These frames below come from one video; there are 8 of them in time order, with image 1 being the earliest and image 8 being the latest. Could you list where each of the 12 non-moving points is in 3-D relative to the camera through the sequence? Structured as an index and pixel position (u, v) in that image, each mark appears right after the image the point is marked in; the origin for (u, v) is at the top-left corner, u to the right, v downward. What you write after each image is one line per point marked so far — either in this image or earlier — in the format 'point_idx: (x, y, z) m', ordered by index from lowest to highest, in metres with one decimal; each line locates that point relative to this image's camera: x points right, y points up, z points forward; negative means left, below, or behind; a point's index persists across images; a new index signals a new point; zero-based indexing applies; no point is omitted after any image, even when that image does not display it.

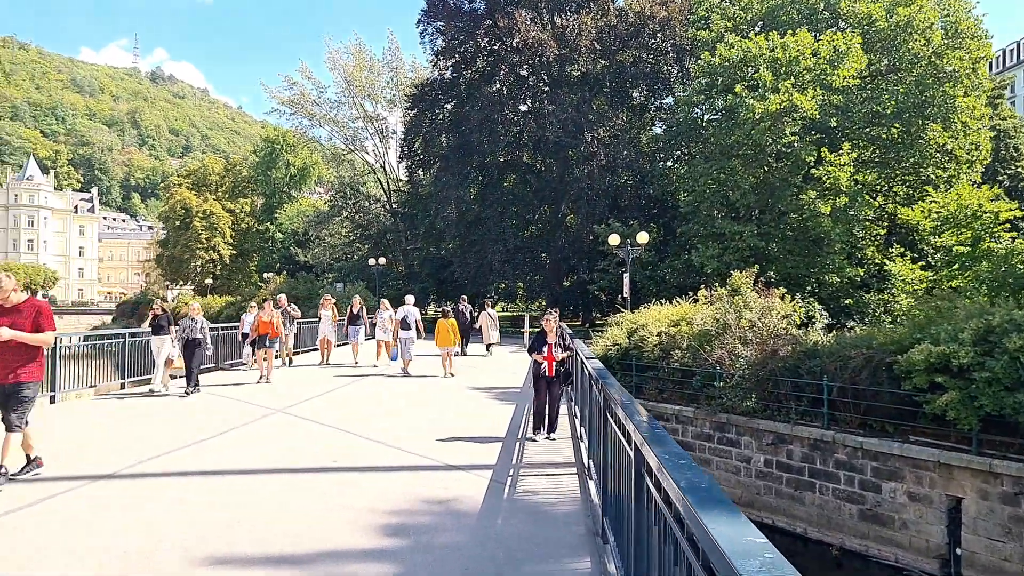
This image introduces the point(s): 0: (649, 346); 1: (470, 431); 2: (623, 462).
0: (+3.3, -1.4, +17.8) m
1: (-0.6, -1.8, +9.4) m
2: (+0.6, -1.0, +4.2) m
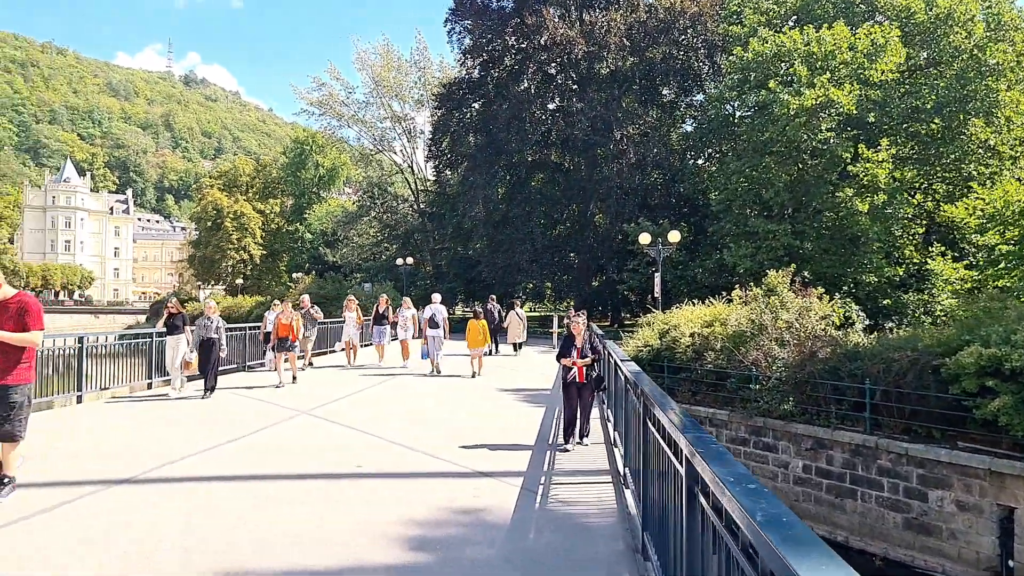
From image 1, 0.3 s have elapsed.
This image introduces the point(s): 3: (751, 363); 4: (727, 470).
0: (+4.0, -1.4, +17.4) m
1: (-0.2, -1.8, +9.1) m
2: (+0.8, -1.0, +3.9) m
3: (+5.2, -1.6, +16.0) m
4: (+0.7, -0.6, +2.3) m
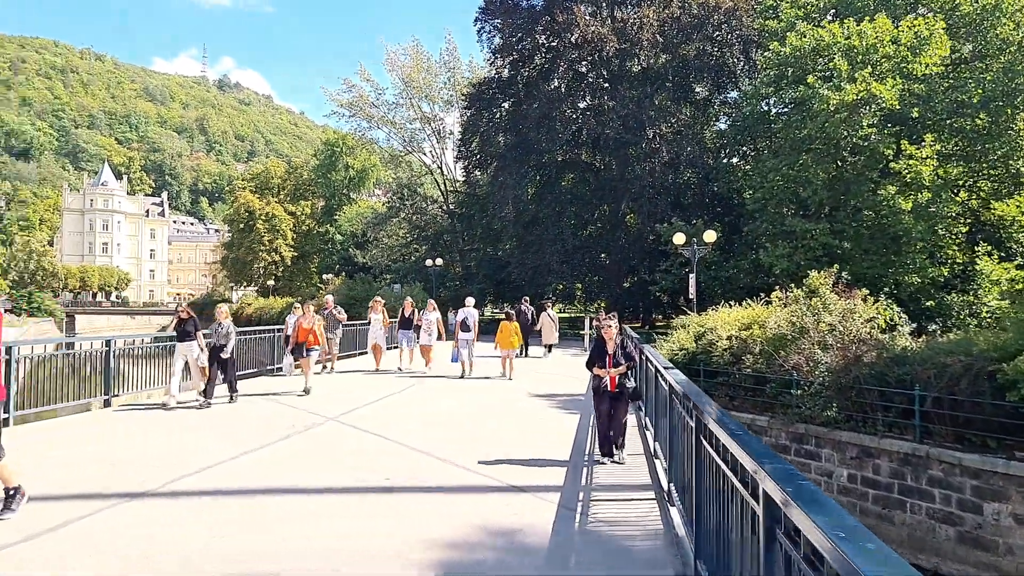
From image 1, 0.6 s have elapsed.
0: (+4.7, -1.4, +16.8) m
1: (+0.2, -1.8, +8.7) m
2: (+1.0, -1.0, +3.4) m
3: (+5.9, -1.7, +15.4) m
4: (+0.8, -0.6, +1.9) m
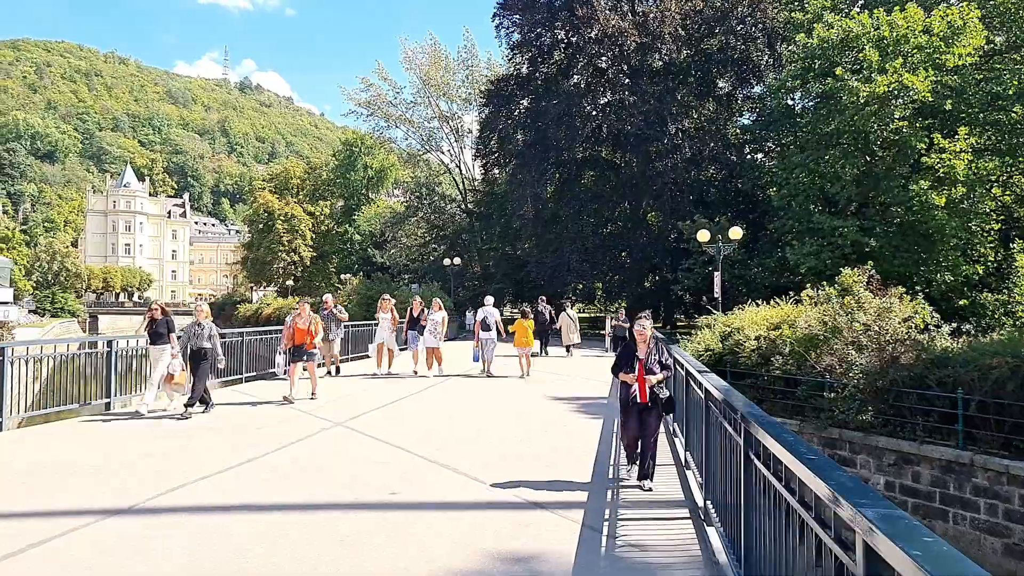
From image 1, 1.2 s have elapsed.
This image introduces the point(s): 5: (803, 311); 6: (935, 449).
0: (+5.1, -1.4, +16.2) m
1: (+0.4, -1.8, +8.1) m
2: (+1.1, -1.0, +2.9) m
3: (+6.3, -1.6, +14.7) m
4: (+0.8, -0.6, +1.4) m
5: (+6.6, -0.5, +16.5) m
6: (+7.3, -2.8, +12.6) m
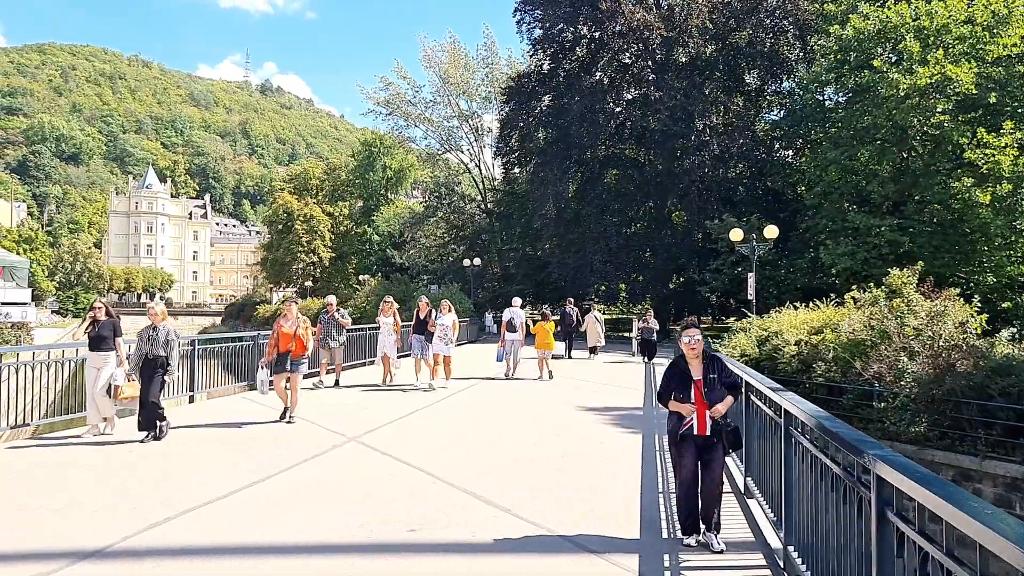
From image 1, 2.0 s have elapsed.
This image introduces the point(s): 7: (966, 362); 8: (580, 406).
0: (+5.6, -1.4, +15.2) m
1: (+0.7, -1.8, +7.3) m
2: (+1.3, -1.0, +2.0) m
3: (+6.8, -1.7, +13.7) m
4: (+1.0, -0.6, +0.5) m
5: (+7.1, -0.6, +15.5) m
6: (+7.7, -2.8, +11.6) m
7: (+7.9, -1.3, +12.6) m
8: (+1.0, -1.8, +11.0) m
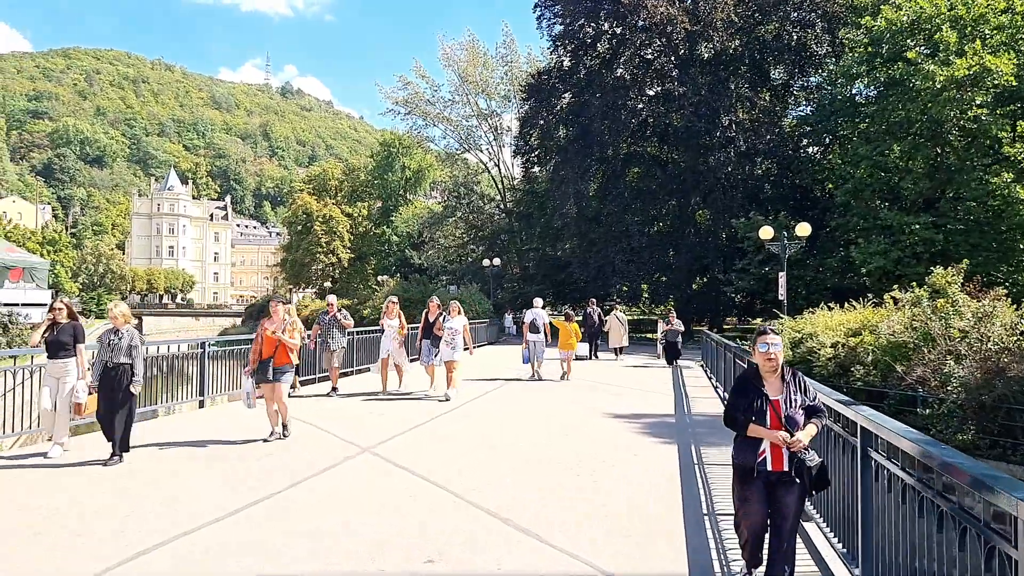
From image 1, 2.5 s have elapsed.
0: (+6.1, -1.4, +14.5) m
1: (+0.9, -1.8, +6.7) m
2: (+1.4, -1.0, +1.4) m
3: (+7.2, -1.7, +13.0) m
4: (+1.0, -0.5, -0.1) m
5: (+7.5, -0.6, +14.7) m
6: (+8.1, -2.8, +10.8) m
7: (+8.2, -1.3, +11.9) m
8: (+1.3, -1.8, +10.4) m
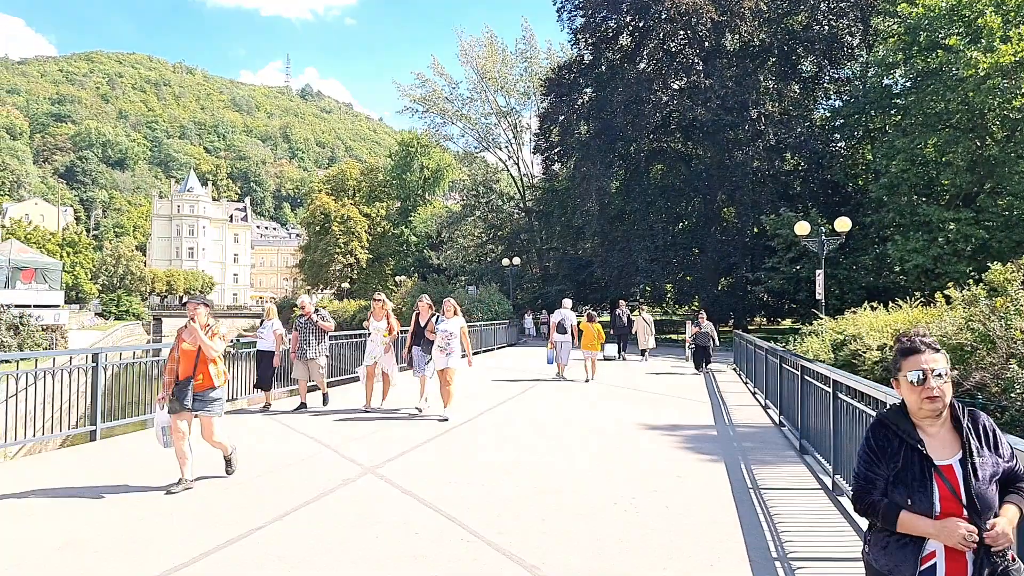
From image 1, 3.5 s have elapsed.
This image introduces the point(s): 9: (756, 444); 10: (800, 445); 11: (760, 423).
0: (+6.5, -1.4, +13.4) m
1: (+1.2, -1.7, +5.8) m
2: (+1.4, -0.9, +0.5) m
3: (+7.5, -1.6, +11.9) m
4: (+1.1, -0.5, -1.0) m
5: (+7.9, -0.5, +13.7) m
6: (+8.4, -2.7, +9.7) m
7: (+8.6, -1.2, +10.8) m
8: (+1.6, -1.7, +9.5) m
9: (+2.7, -1.7, +8.1) m
10: (+3.1, -1.7, +7.8) m
11: (+3.3, -1.8, +9.6) m
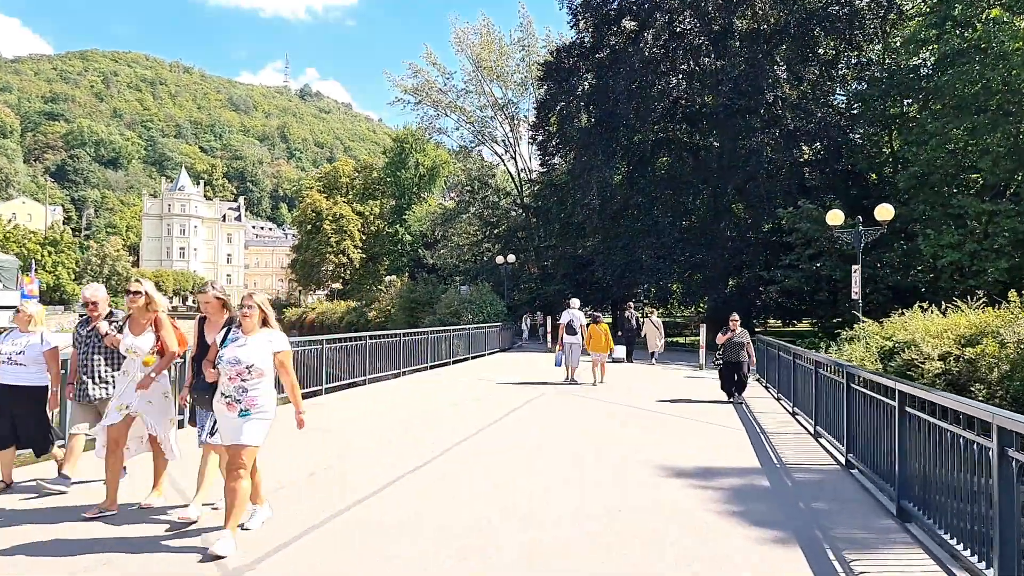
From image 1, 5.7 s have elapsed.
0: (+6.3, -1.3, +11.1) m
1: (+0.9, -1.7, +3.5) m
2: (+1.2, -0.9, -1.8) m
3: (+7.3, -1.6, +9.6) m
4: (+0.8, -0.4, -3.3) m
5: (+7.7, -0.5, +11.3) m
6: (+8.1, -2.7, +7.4) m
7: (+8.3, -1.2, +8.4) m
8: (+1.4, -1.7, +7.2) m
9: (+2.4, -1.7, +5.7) m
10: (+2.9, -1.6, +5.4) m
11: (+3.1, -1.7, +7.3) m
